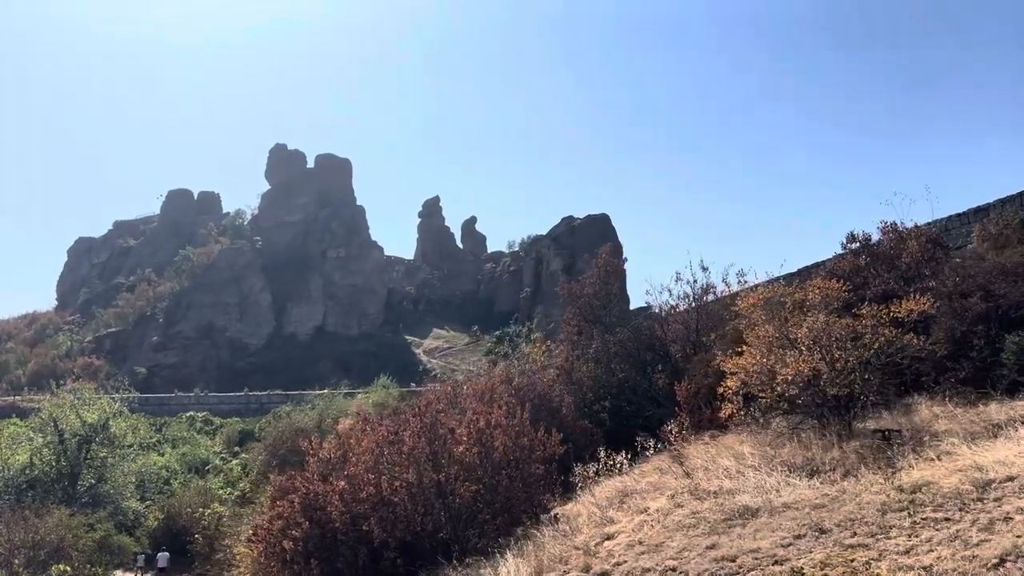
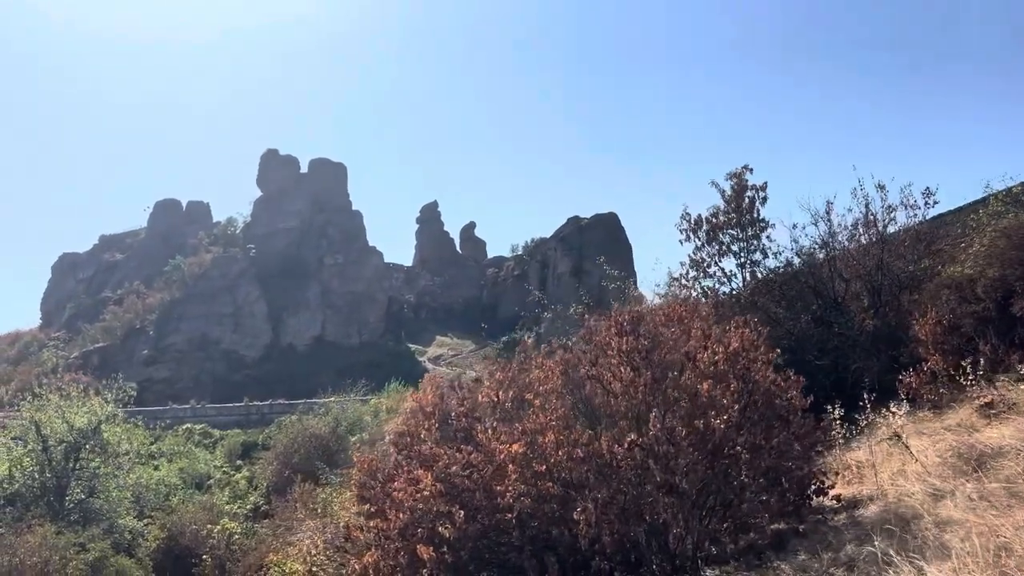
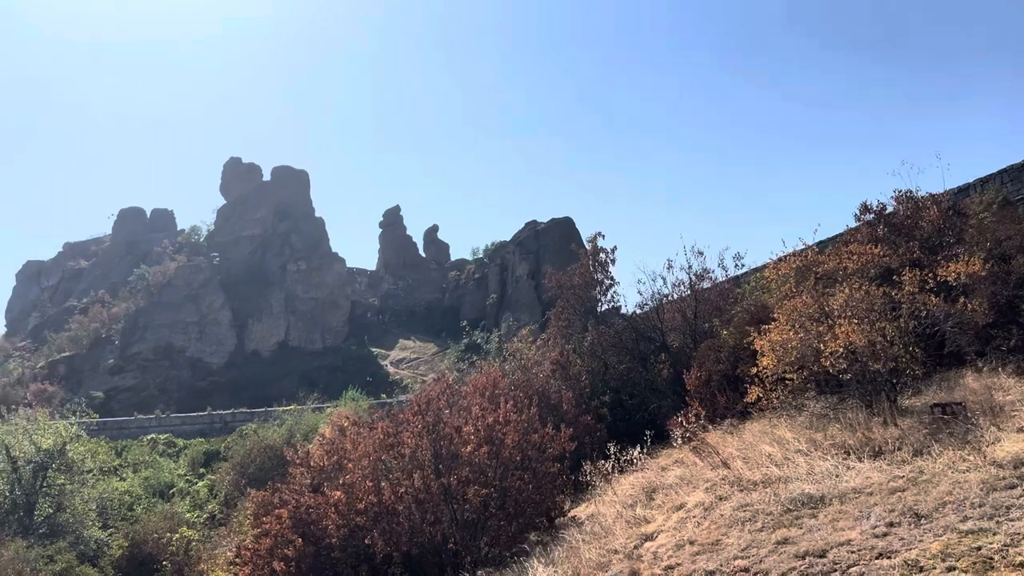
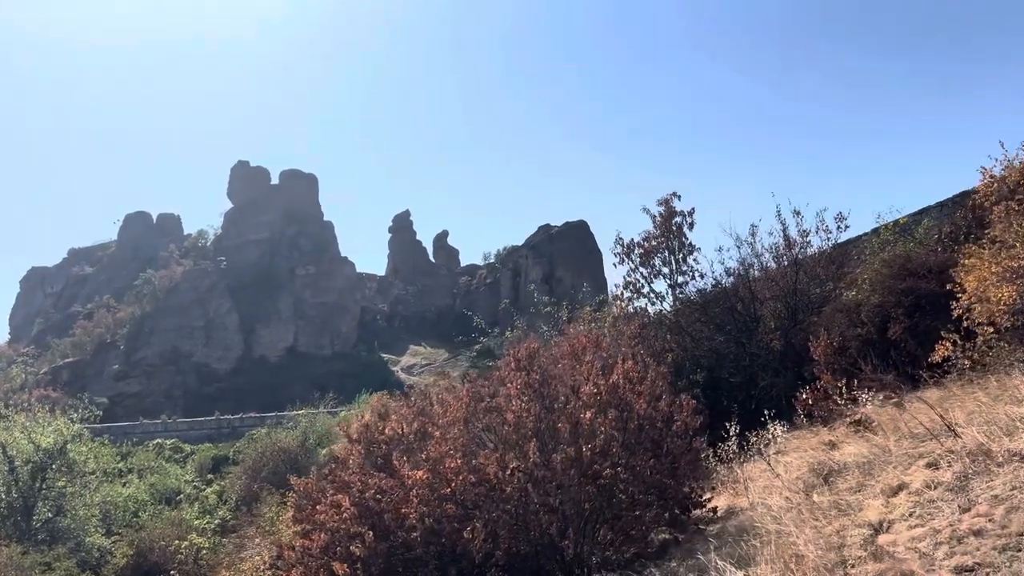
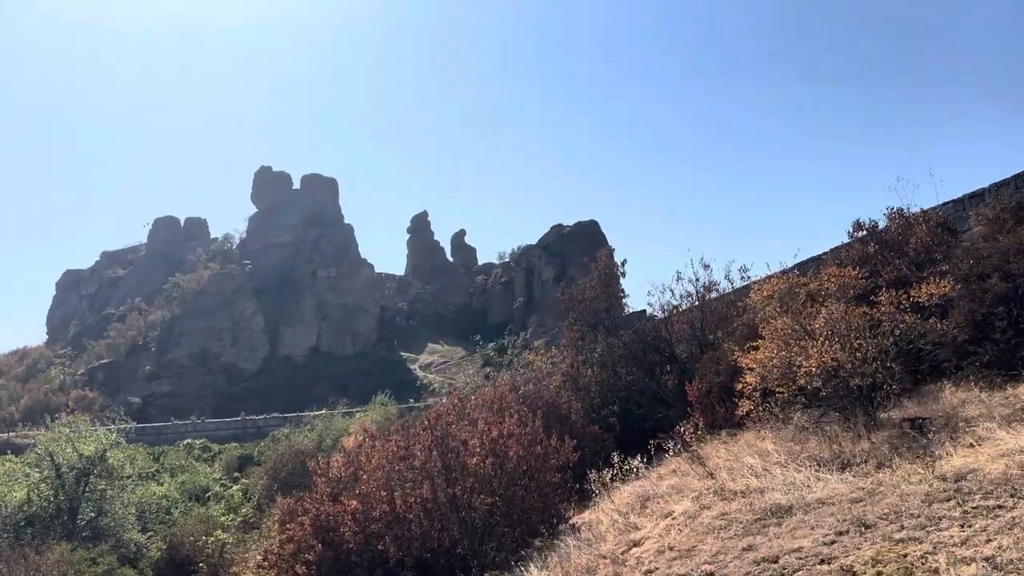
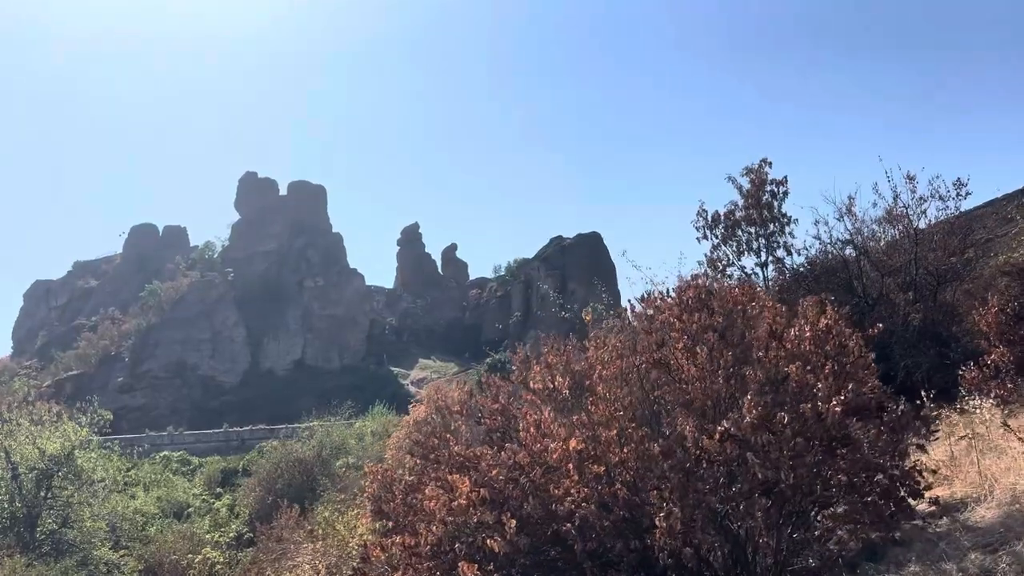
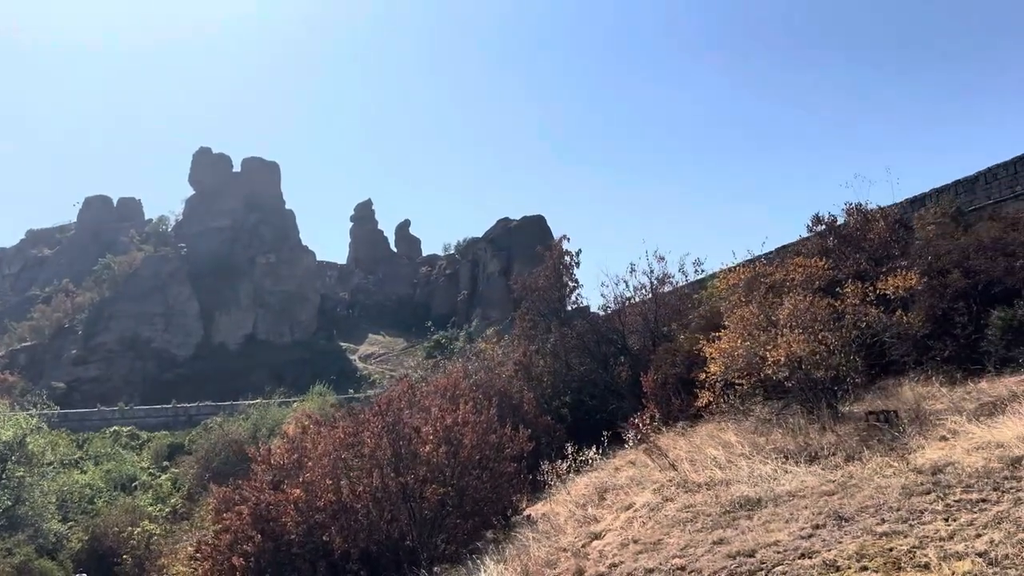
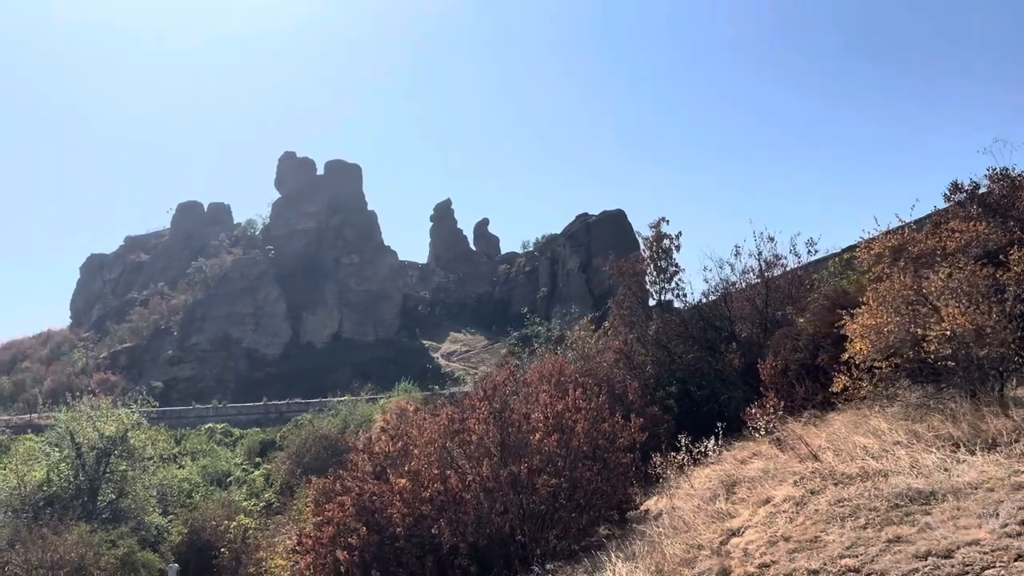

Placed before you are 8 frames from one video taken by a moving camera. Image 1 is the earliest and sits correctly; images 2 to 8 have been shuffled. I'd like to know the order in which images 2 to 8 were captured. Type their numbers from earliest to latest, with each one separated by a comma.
5, 7, 3, 8, 4, 2, 6
